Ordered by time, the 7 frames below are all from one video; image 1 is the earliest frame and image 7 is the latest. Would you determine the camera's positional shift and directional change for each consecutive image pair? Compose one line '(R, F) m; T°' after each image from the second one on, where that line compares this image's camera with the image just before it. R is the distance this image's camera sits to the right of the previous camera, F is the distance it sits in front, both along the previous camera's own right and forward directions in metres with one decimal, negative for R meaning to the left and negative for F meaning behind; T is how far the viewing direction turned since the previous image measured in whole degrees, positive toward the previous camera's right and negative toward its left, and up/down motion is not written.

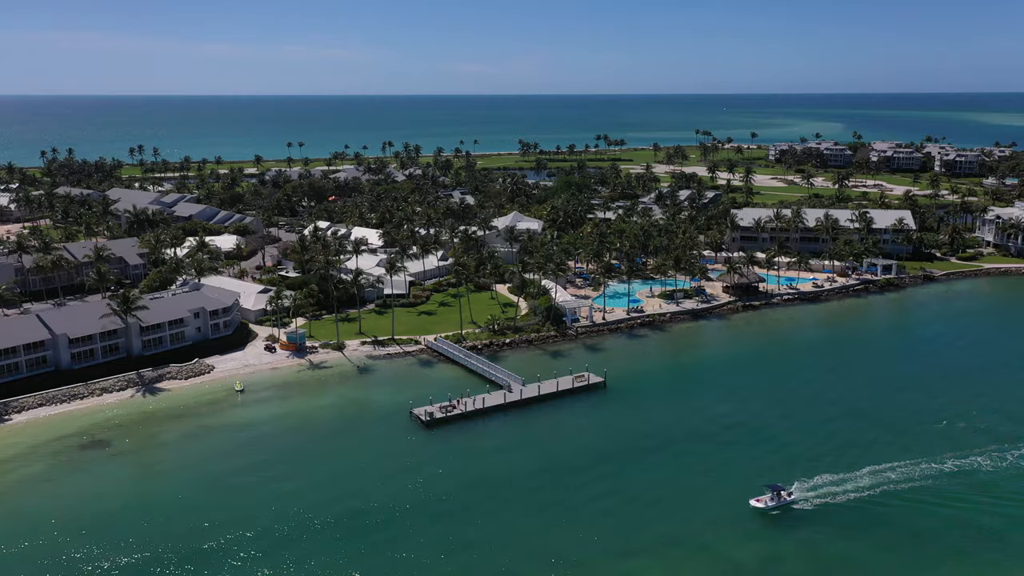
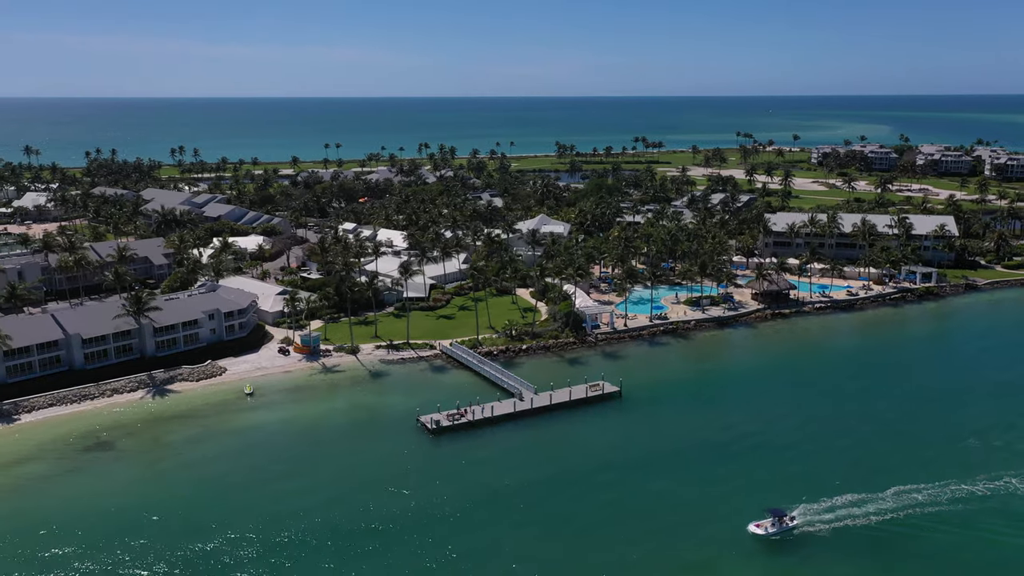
(+2.1, +1.6) m; -3°
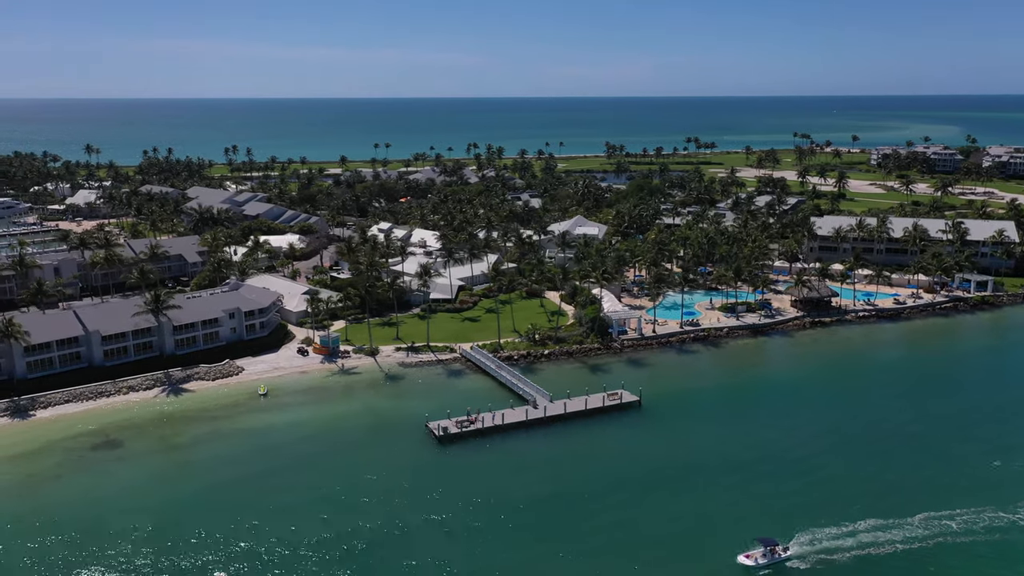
(+2.8, +1.9) m; -4°
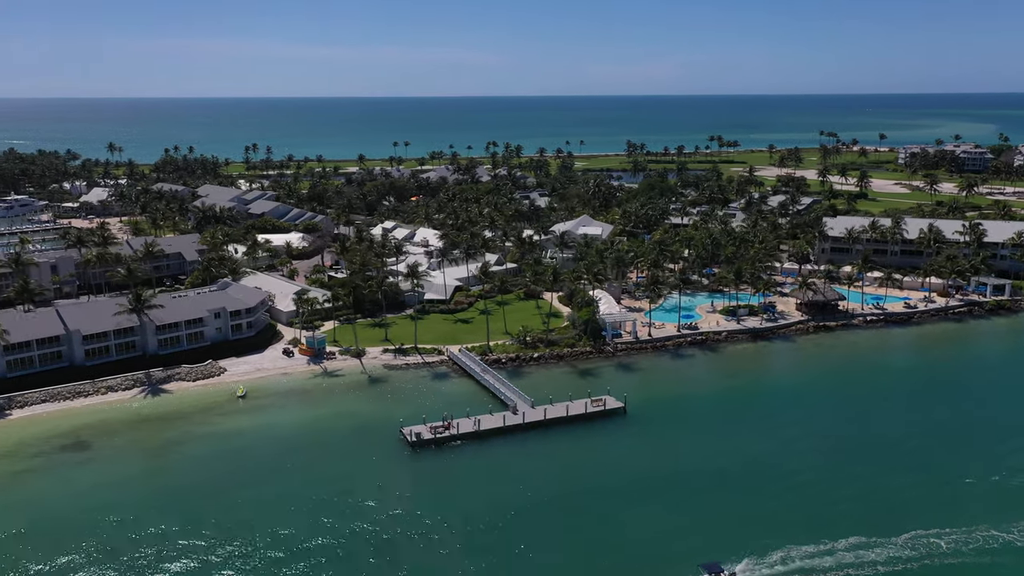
(+3.3, +1.8) m; -2°
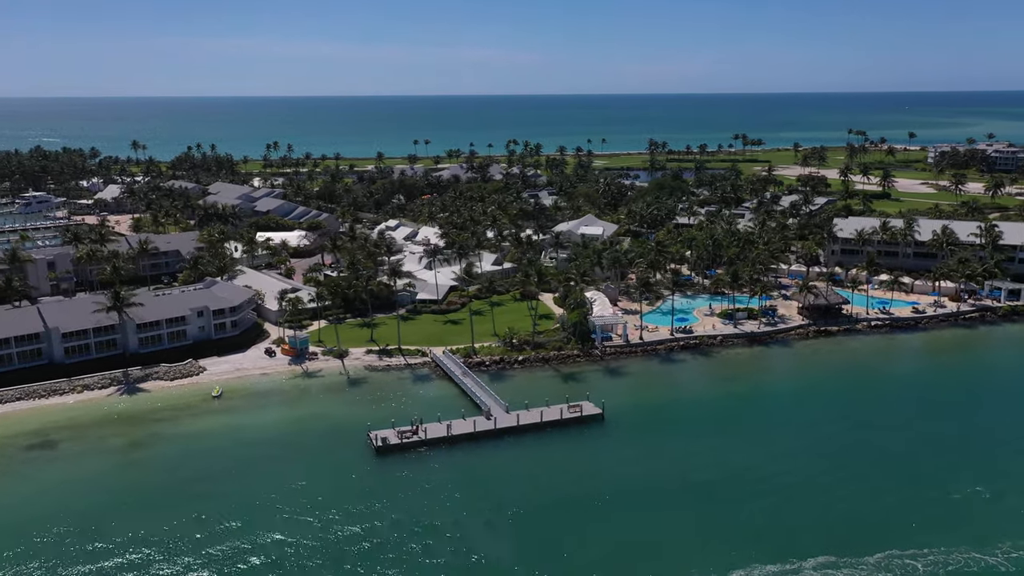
(+3.7, +1.6) m; -2°
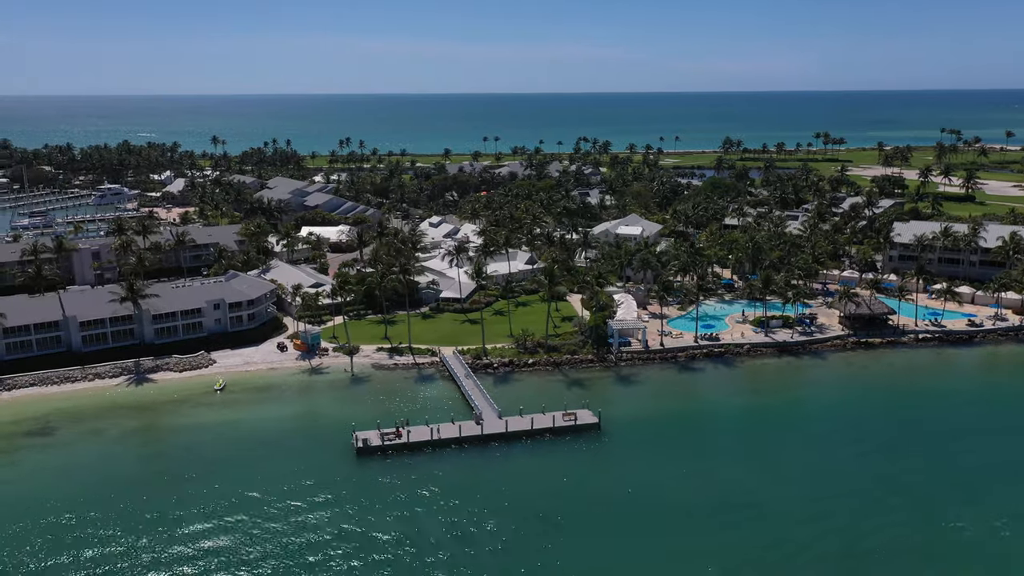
(+5.7, +2.4) m; -6°
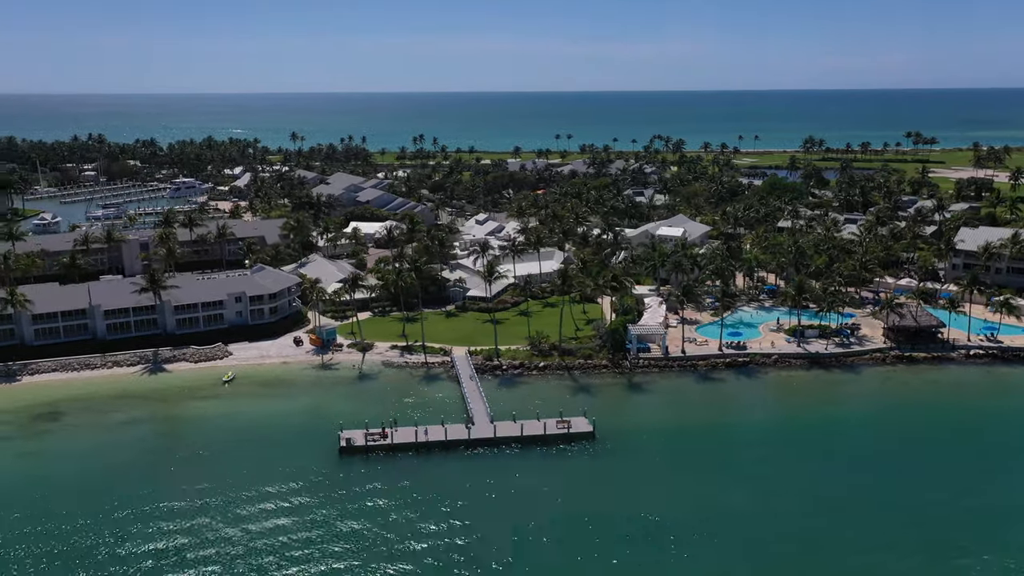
(+5.6, +2.0) m; -6°
